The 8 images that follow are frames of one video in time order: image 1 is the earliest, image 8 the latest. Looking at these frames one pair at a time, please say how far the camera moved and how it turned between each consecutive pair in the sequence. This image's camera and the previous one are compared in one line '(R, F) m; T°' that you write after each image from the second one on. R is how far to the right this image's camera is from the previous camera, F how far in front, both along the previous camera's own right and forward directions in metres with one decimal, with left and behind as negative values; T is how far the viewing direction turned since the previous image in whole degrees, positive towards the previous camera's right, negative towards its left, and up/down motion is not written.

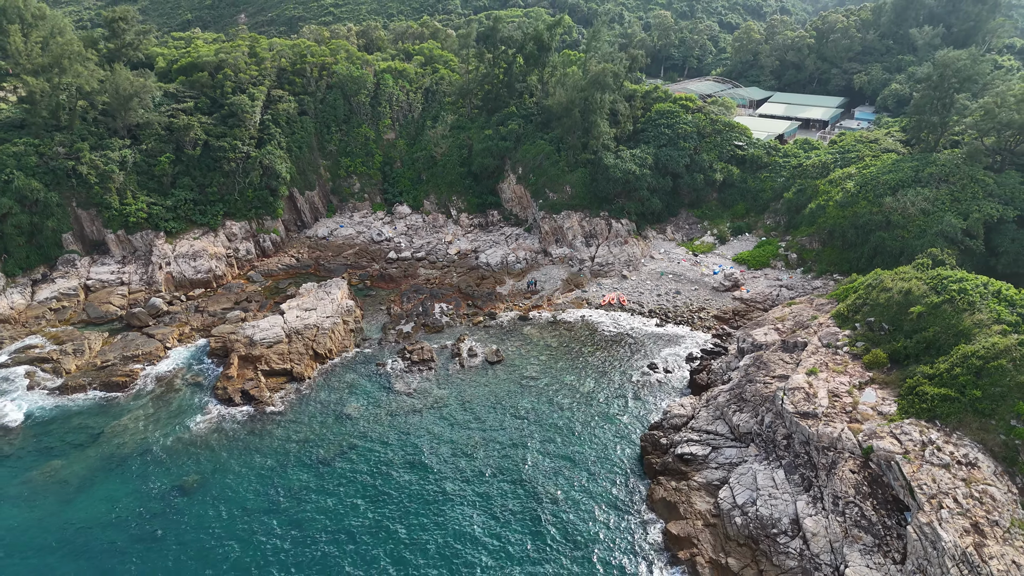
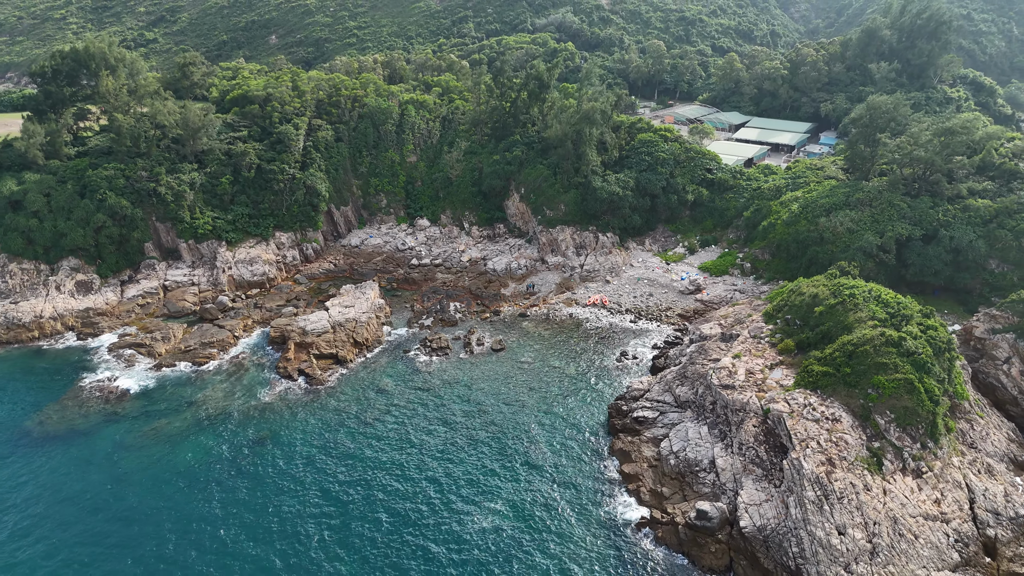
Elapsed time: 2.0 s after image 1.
(+1.4, -9.6) m; -2°
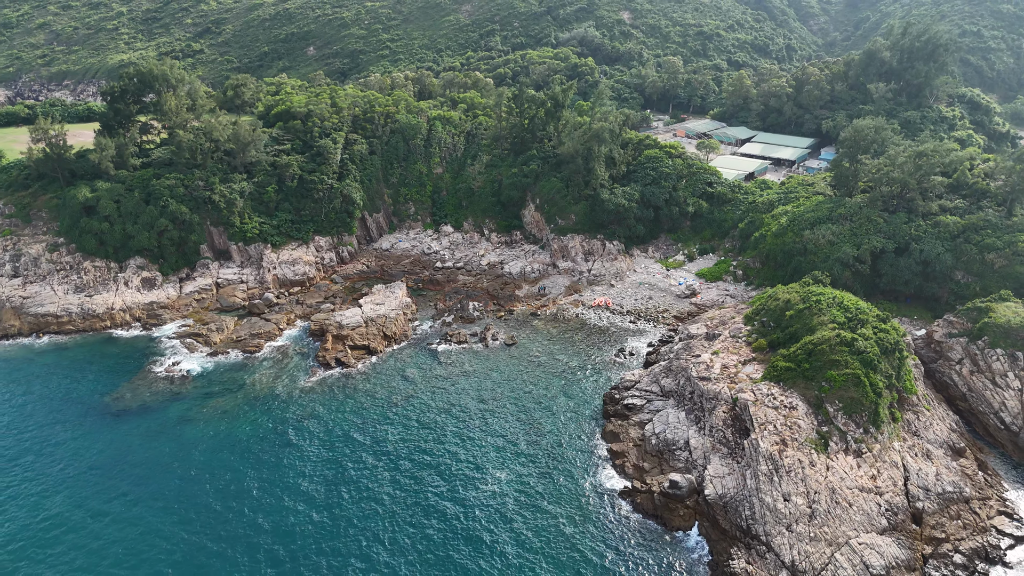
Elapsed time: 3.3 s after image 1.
(+1.6, -6.3) m; -3°
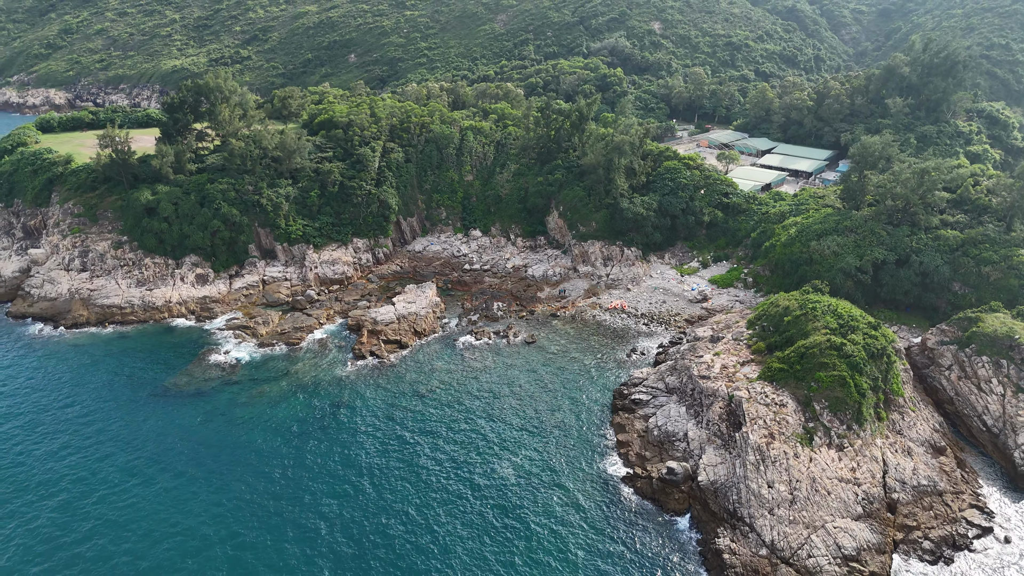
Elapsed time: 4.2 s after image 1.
(+1.3, -4.7) m; -3°
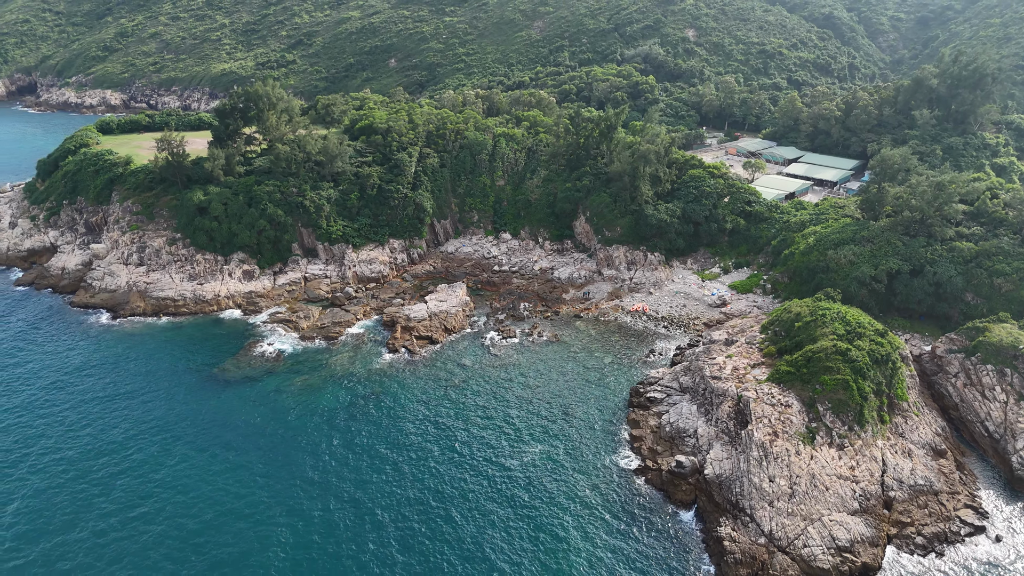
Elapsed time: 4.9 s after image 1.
(+0.9, -3.7) m; -4°
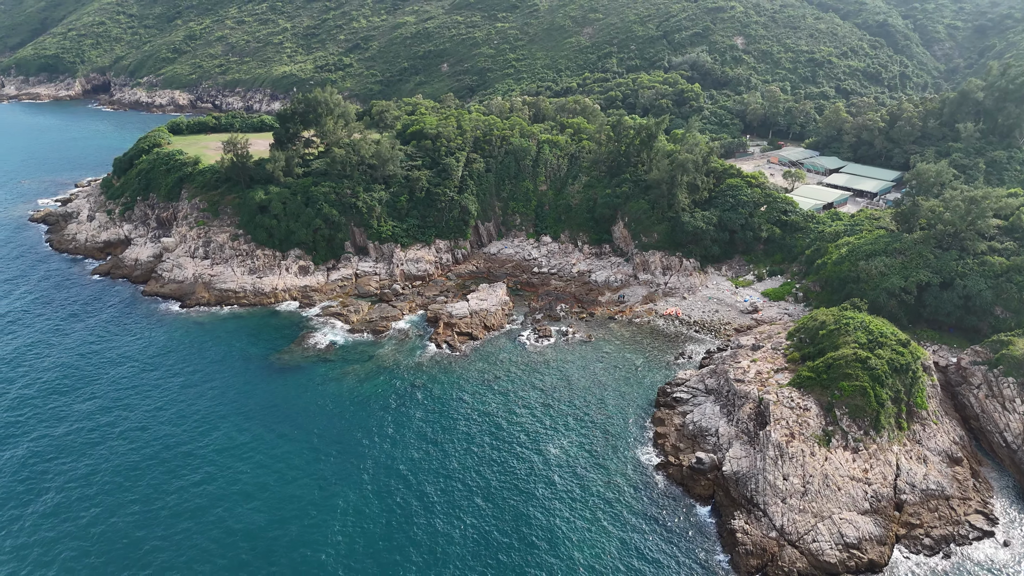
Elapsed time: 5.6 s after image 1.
(+0.9, -3.9) m; -5°
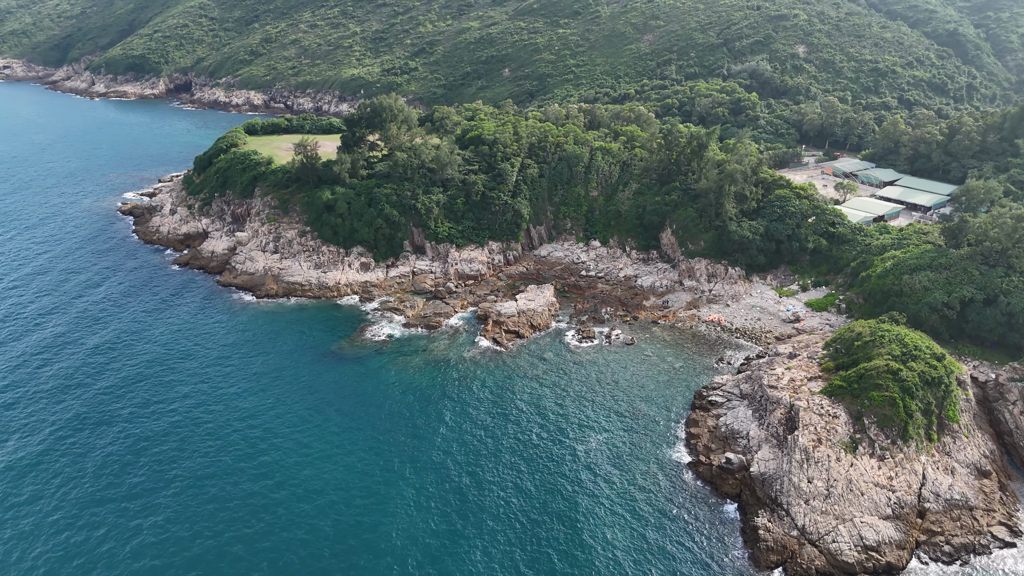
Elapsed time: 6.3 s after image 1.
(+1.0, -4.3) m; -6°
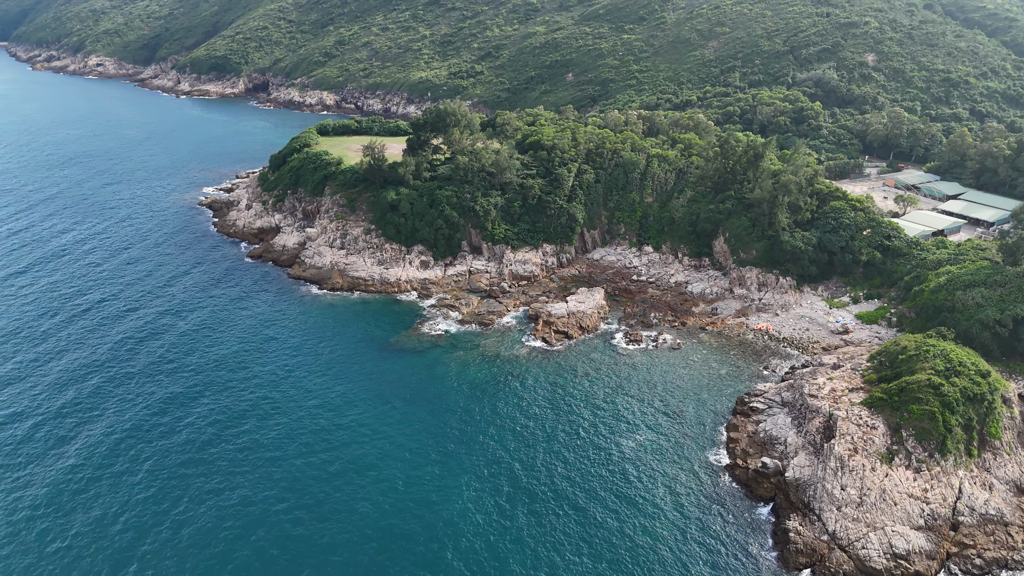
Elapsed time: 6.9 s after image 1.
(+0.9, -4.0) m; -6°
